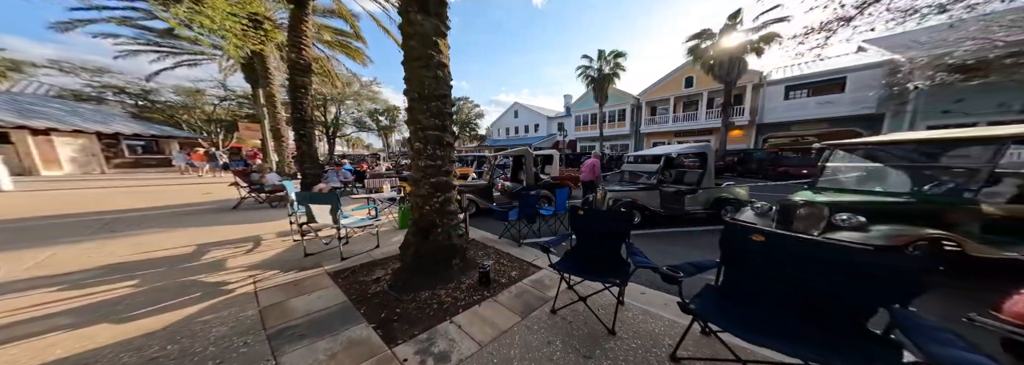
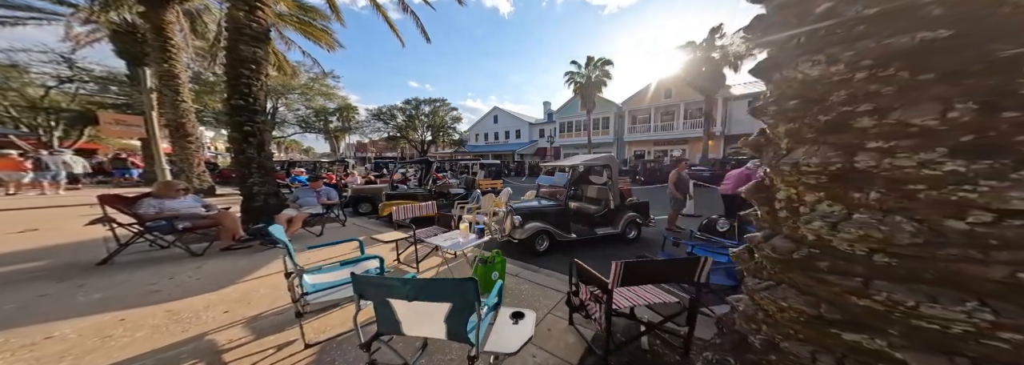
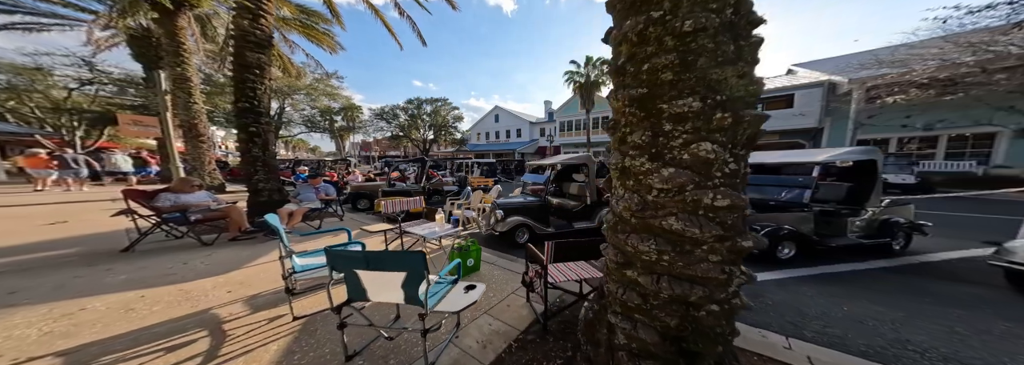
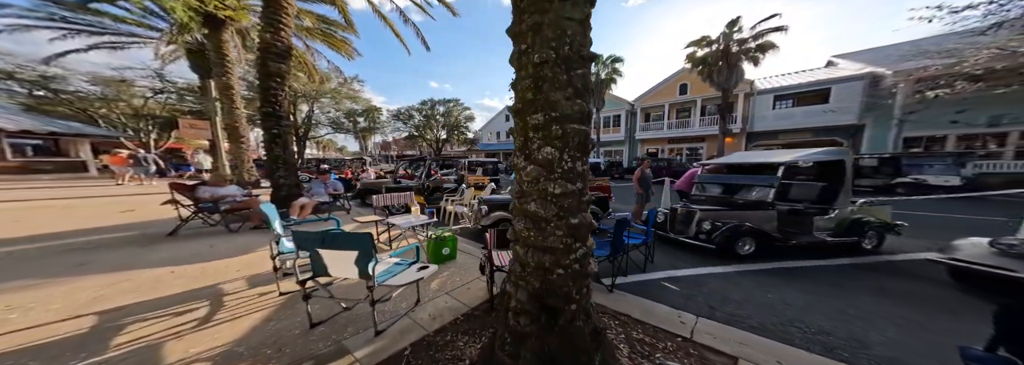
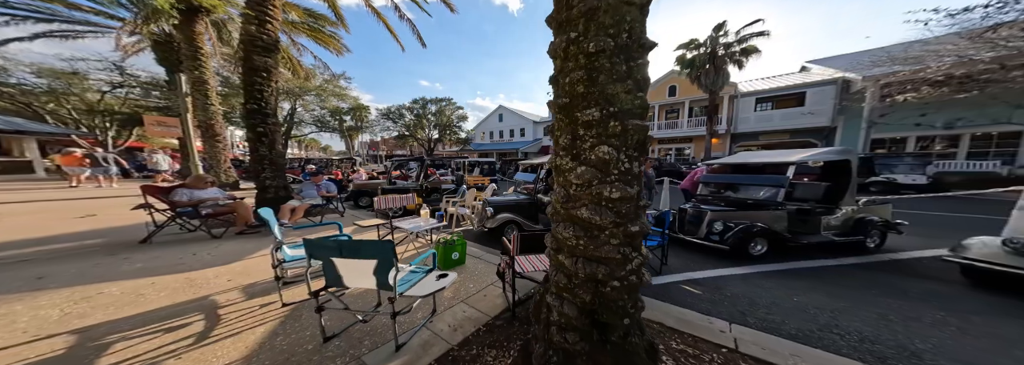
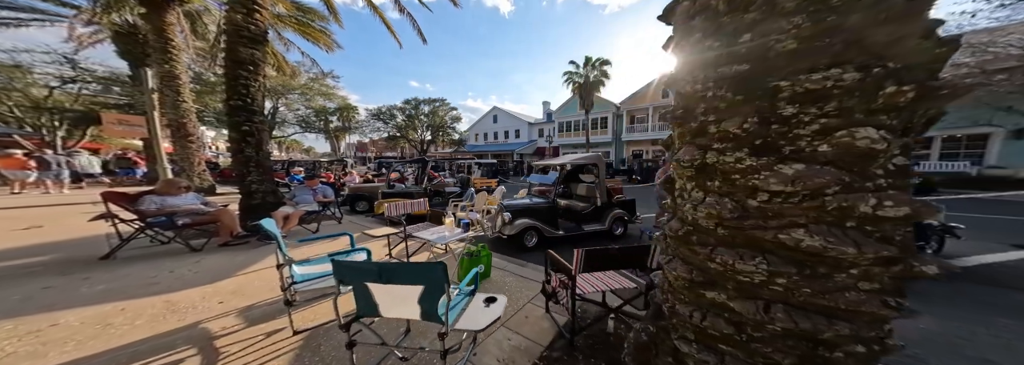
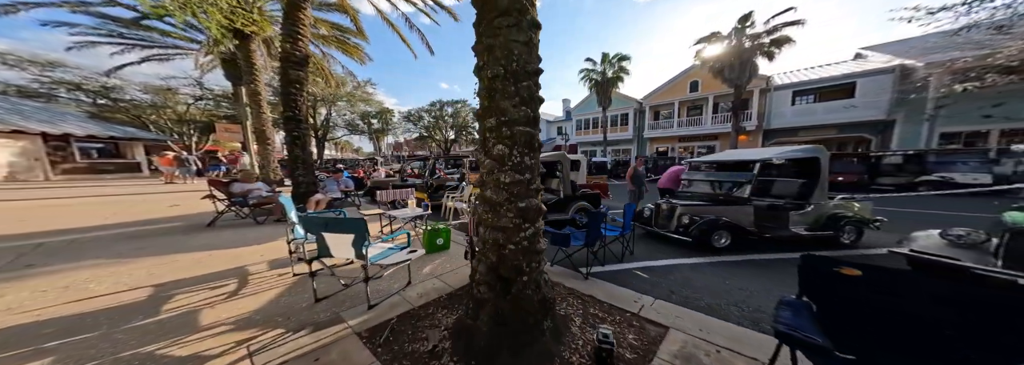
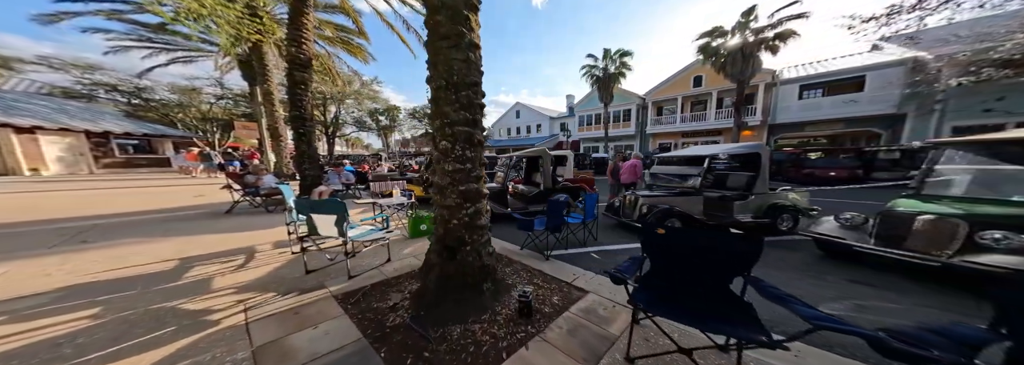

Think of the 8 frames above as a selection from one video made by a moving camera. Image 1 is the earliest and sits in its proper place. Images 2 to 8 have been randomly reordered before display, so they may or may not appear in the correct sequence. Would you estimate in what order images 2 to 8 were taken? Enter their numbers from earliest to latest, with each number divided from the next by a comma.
8, 7, 4, 5, 3, 6, 2
